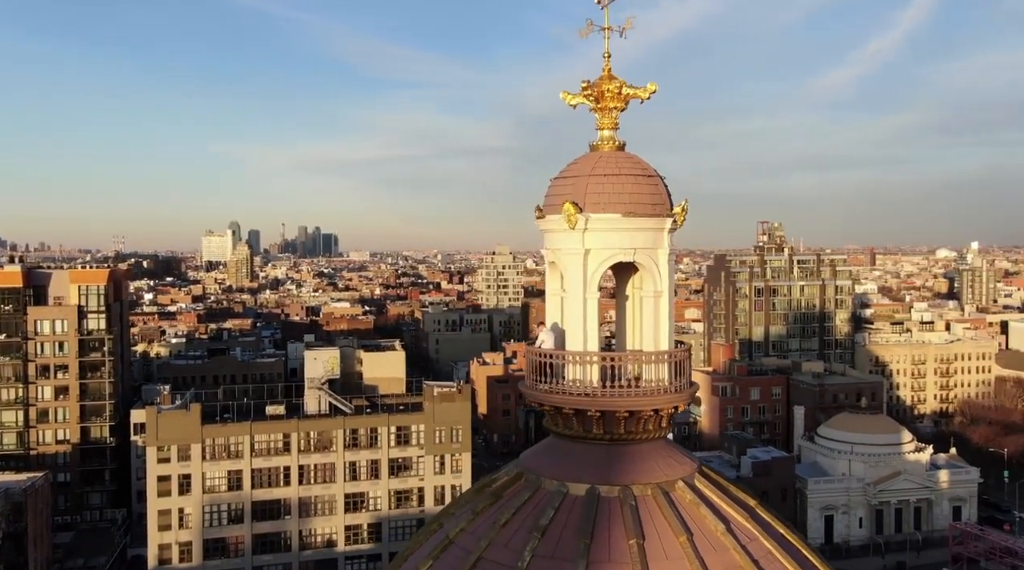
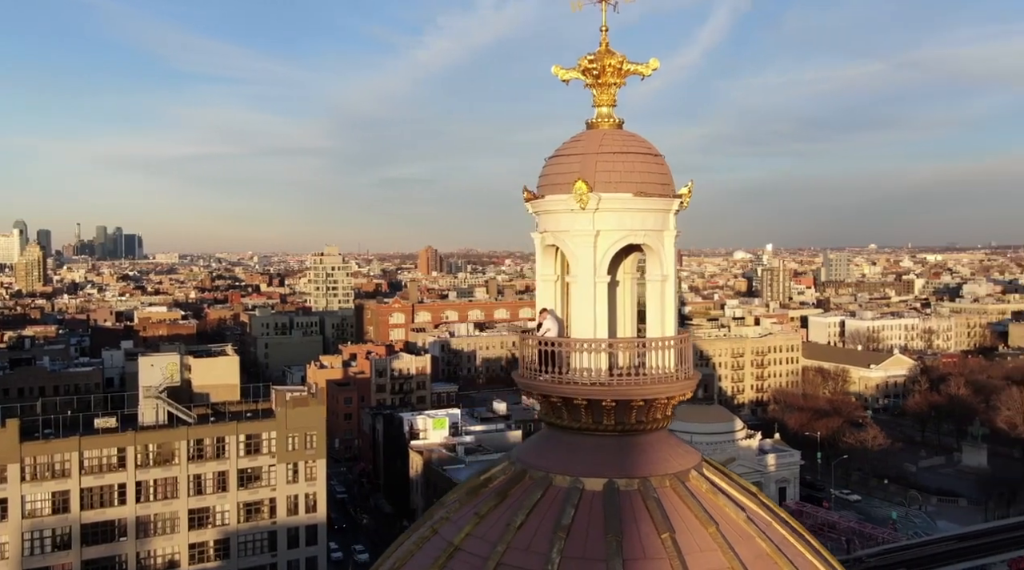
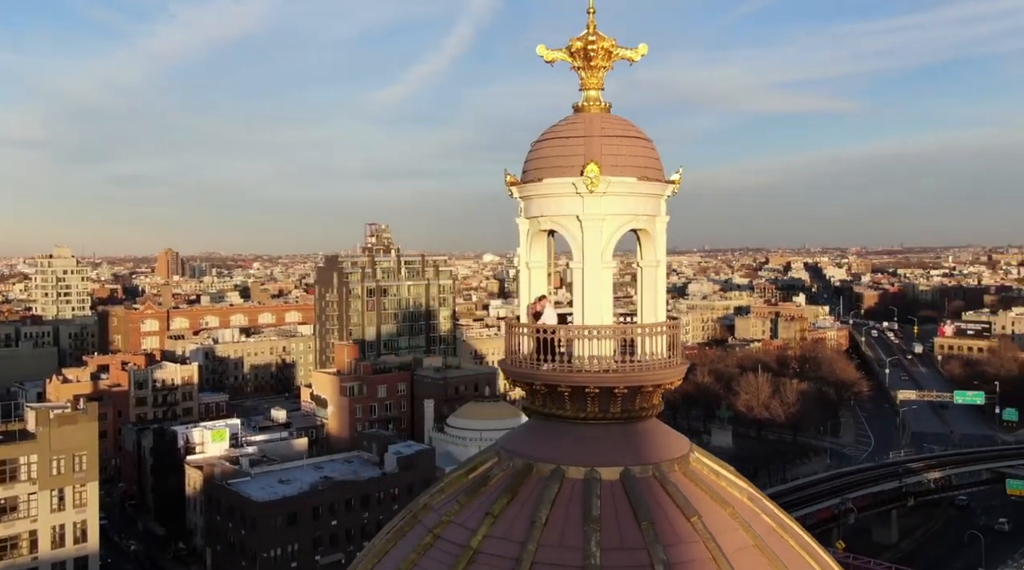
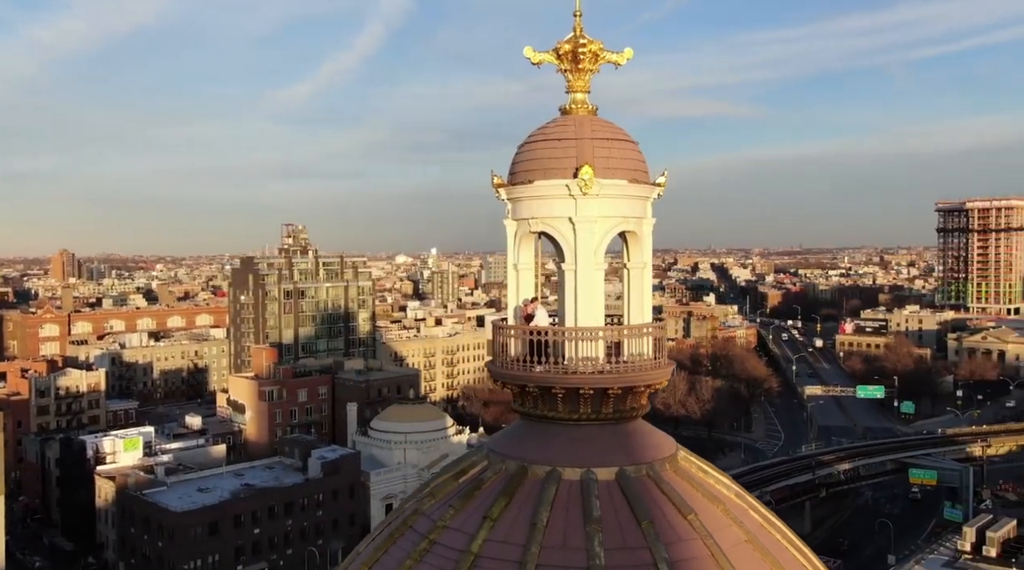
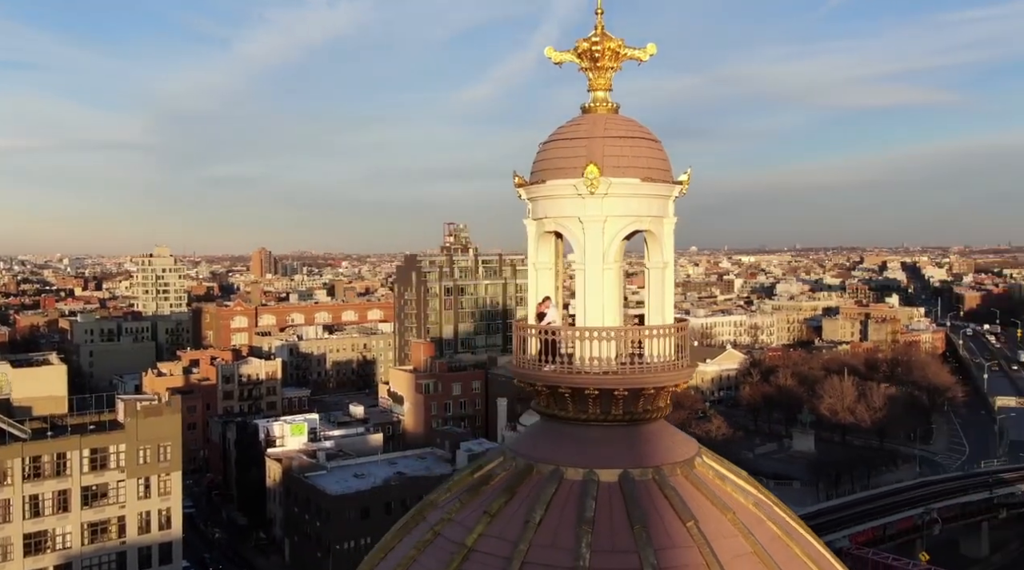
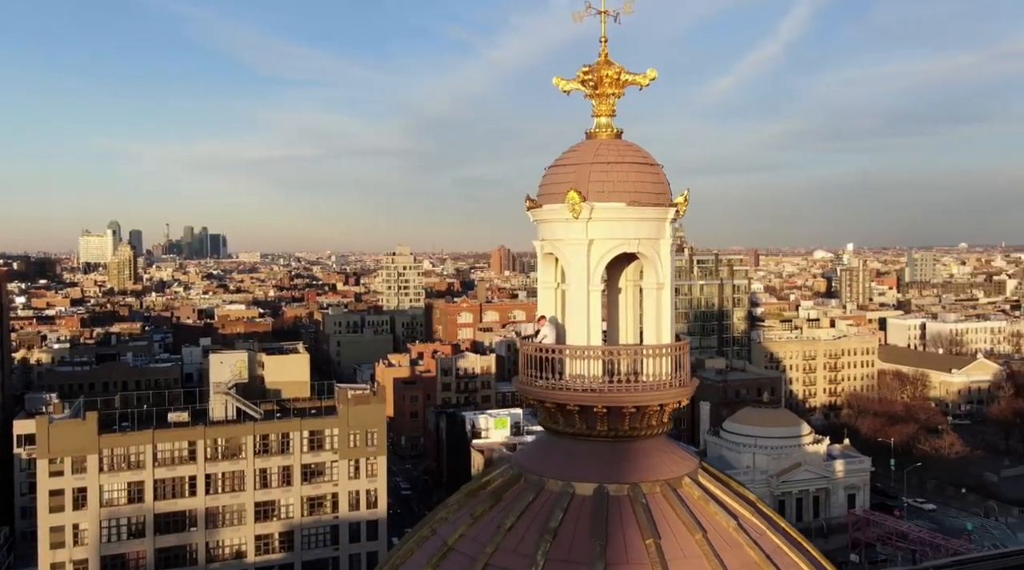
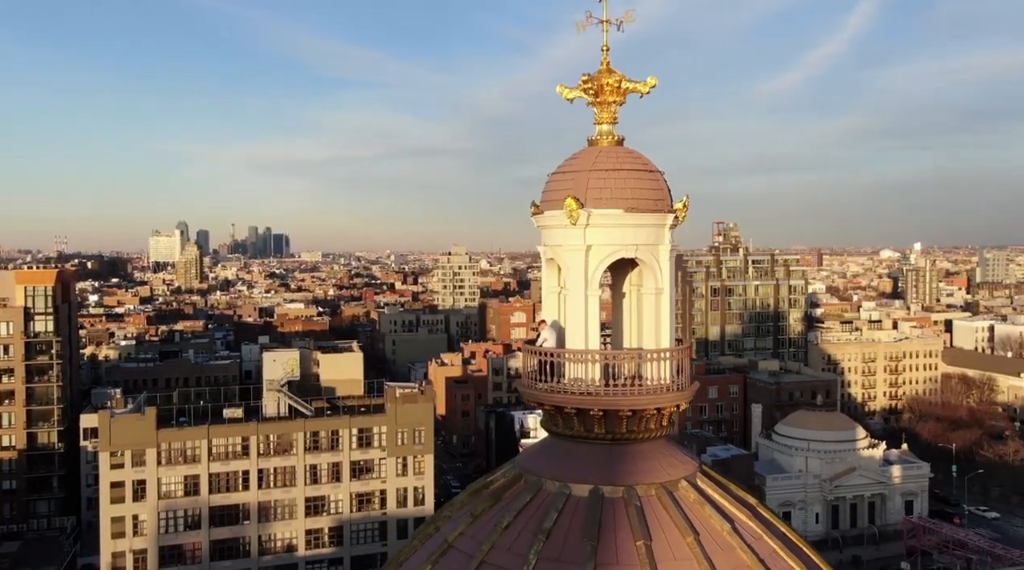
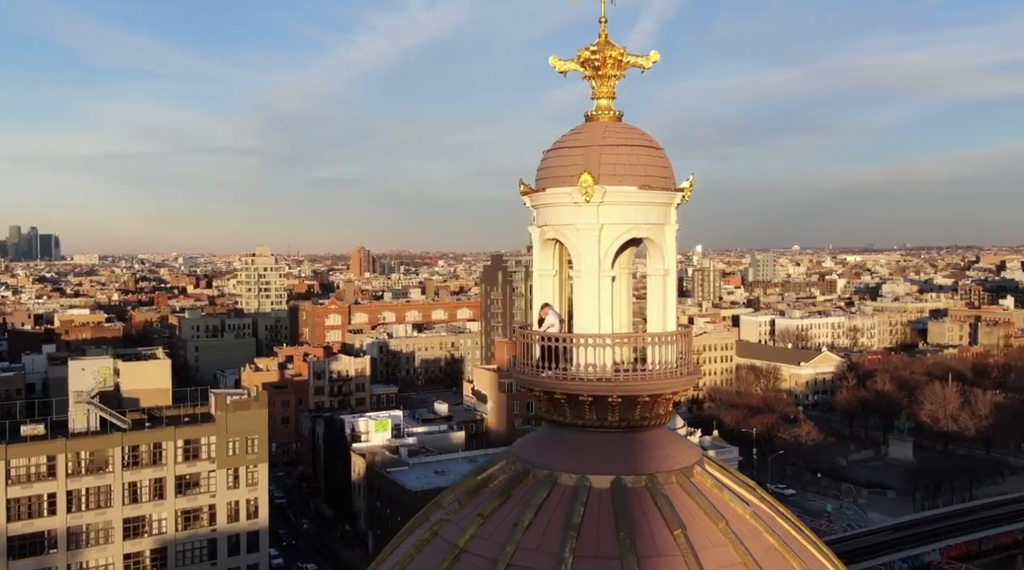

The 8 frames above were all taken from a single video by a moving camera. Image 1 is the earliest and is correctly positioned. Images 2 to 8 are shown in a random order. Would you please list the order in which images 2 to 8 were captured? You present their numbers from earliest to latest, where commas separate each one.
7, 6, 2, 8, 5, 3, 4
